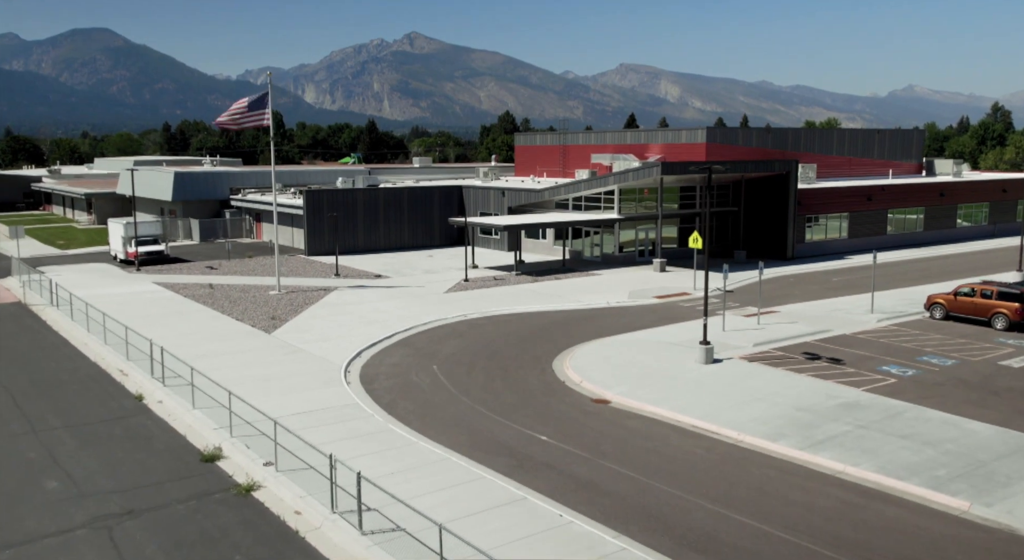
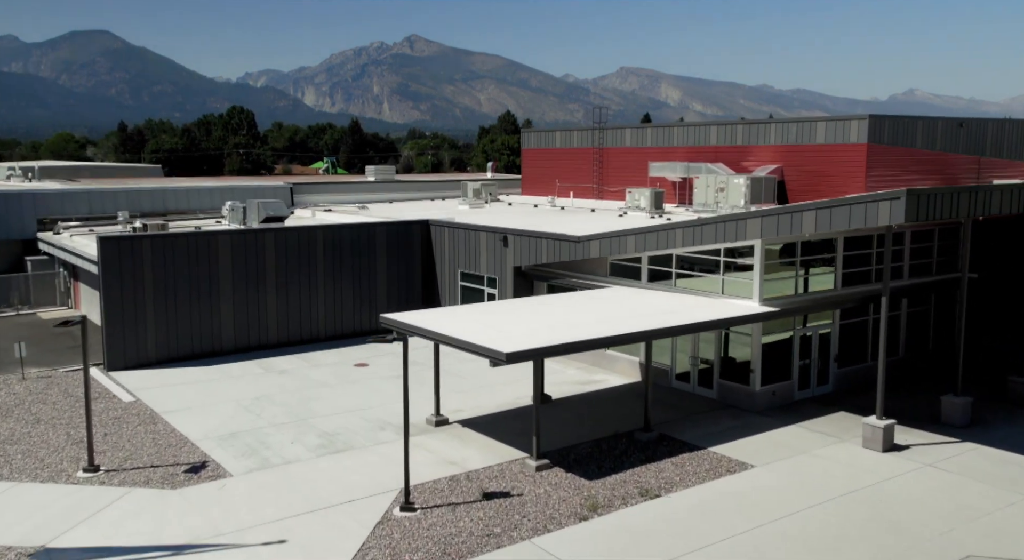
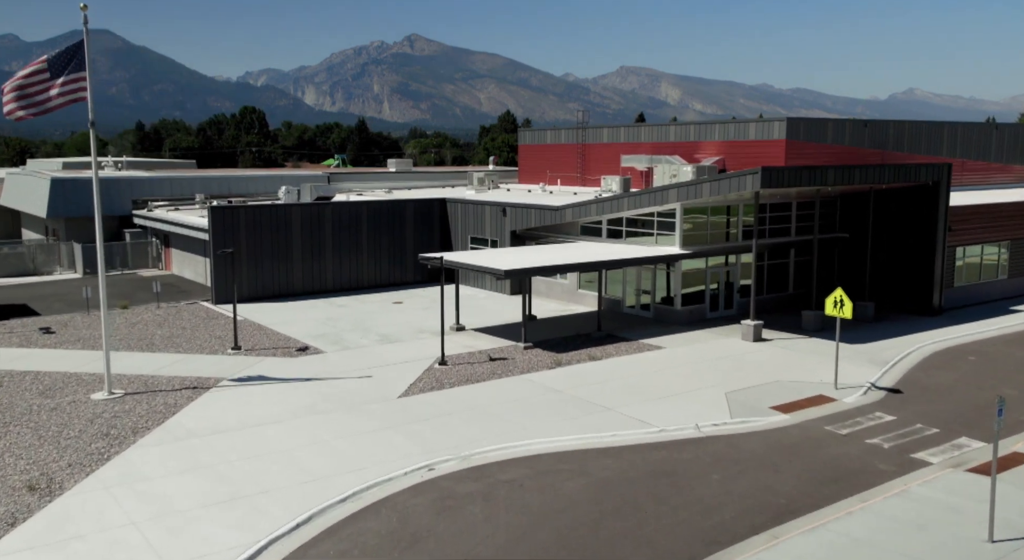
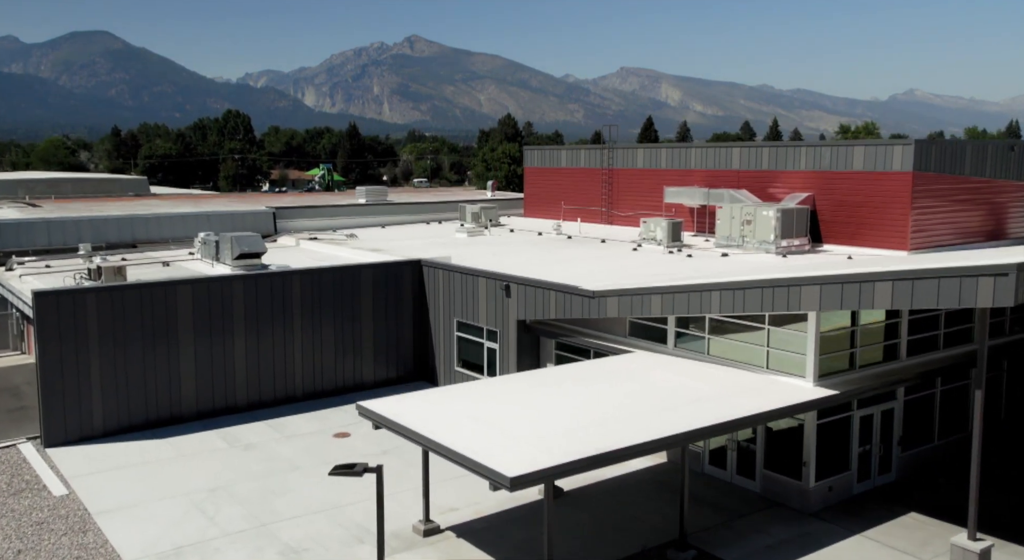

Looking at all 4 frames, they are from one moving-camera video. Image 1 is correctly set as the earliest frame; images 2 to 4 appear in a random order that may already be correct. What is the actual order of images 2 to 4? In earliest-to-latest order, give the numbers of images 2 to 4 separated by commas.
3, 2, 4
